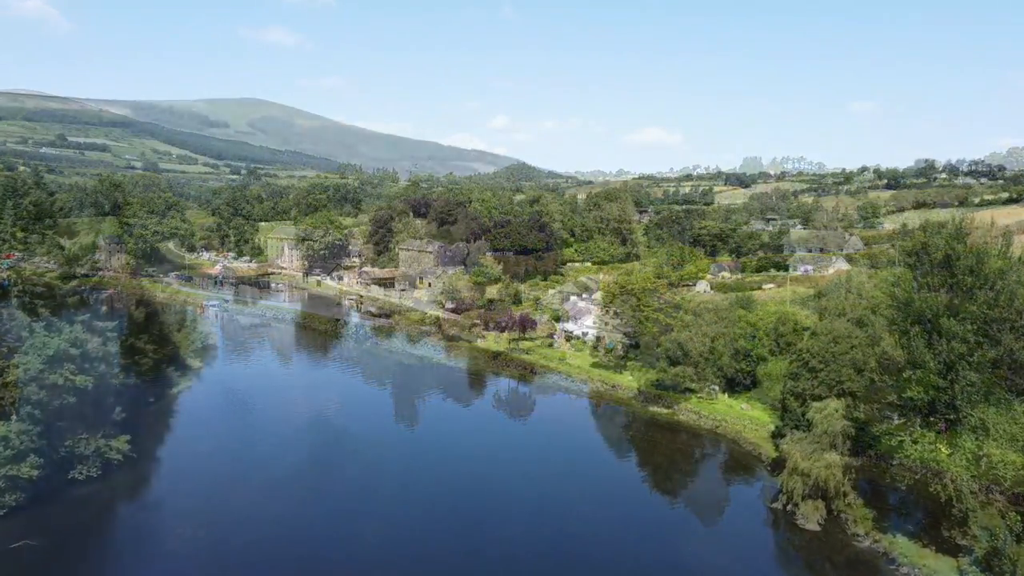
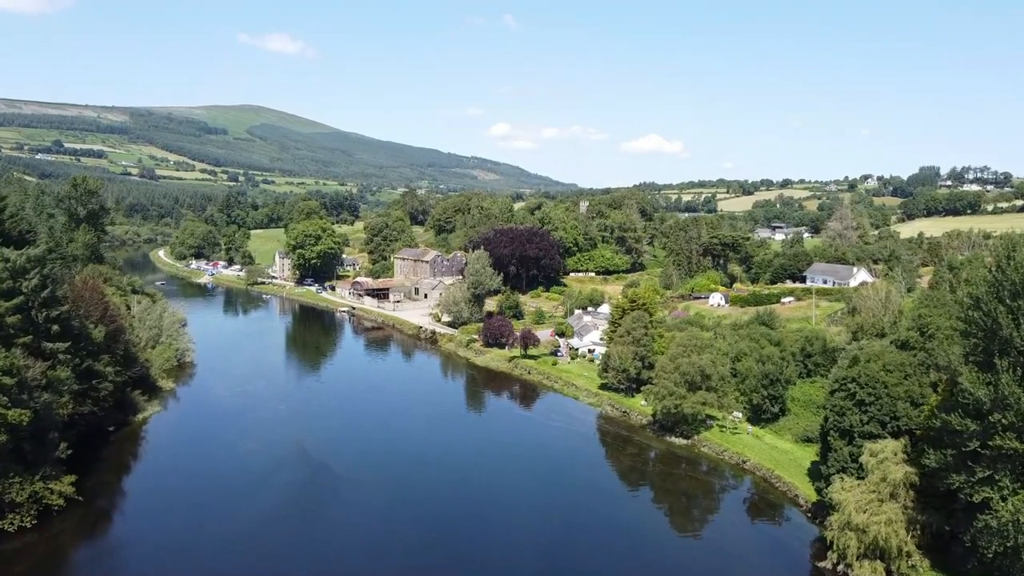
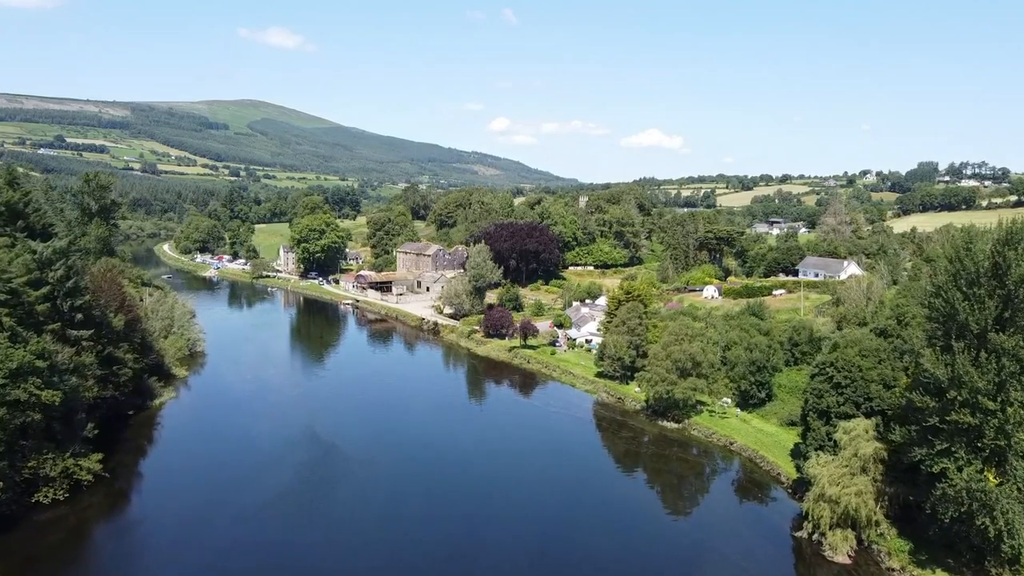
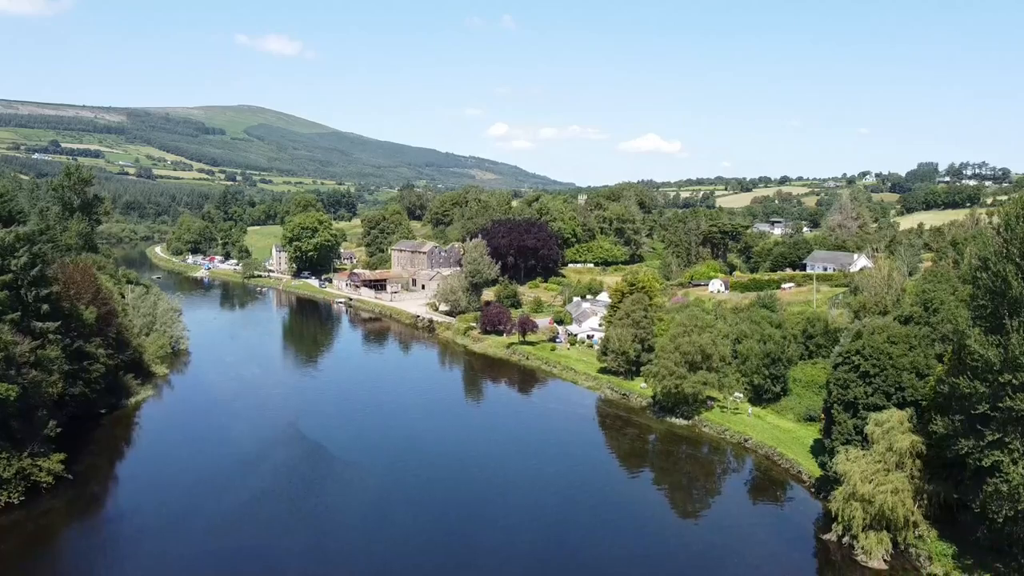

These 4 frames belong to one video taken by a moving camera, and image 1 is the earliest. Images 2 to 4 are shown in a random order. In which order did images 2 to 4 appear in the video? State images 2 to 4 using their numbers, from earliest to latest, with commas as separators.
3, 2, 4
